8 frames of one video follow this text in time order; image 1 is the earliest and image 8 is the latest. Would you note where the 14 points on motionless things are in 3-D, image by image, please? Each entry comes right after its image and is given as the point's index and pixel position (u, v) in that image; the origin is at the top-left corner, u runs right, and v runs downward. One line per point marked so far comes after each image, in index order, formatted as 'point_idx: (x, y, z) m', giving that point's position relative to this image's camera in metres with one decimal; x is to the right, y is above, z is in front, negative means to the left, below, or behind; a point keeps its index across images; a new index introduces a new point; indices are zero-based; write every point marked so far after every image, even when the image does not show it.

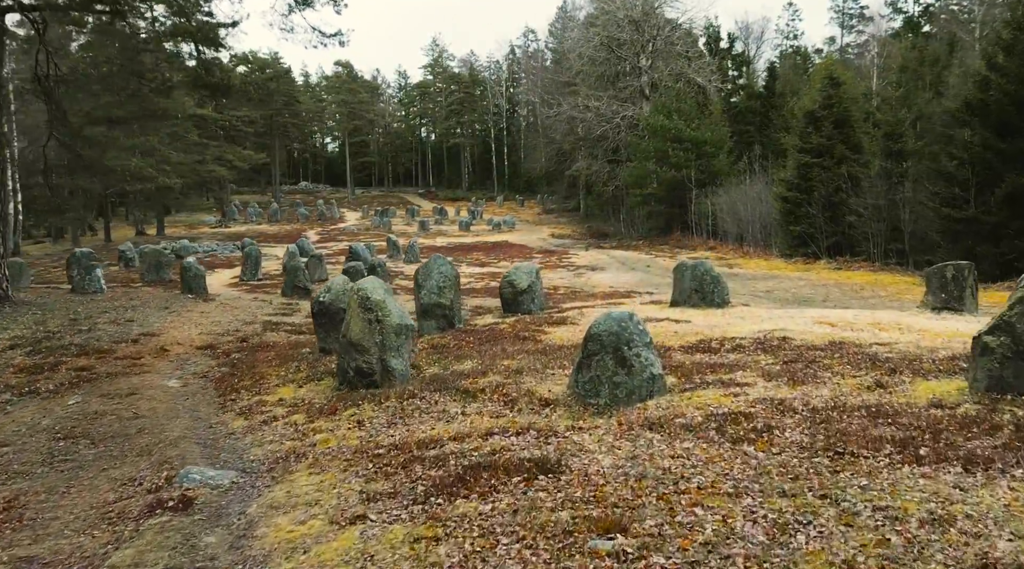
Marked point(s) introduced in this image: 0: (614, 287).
0: (+2.2, -0.1, +18.8) m
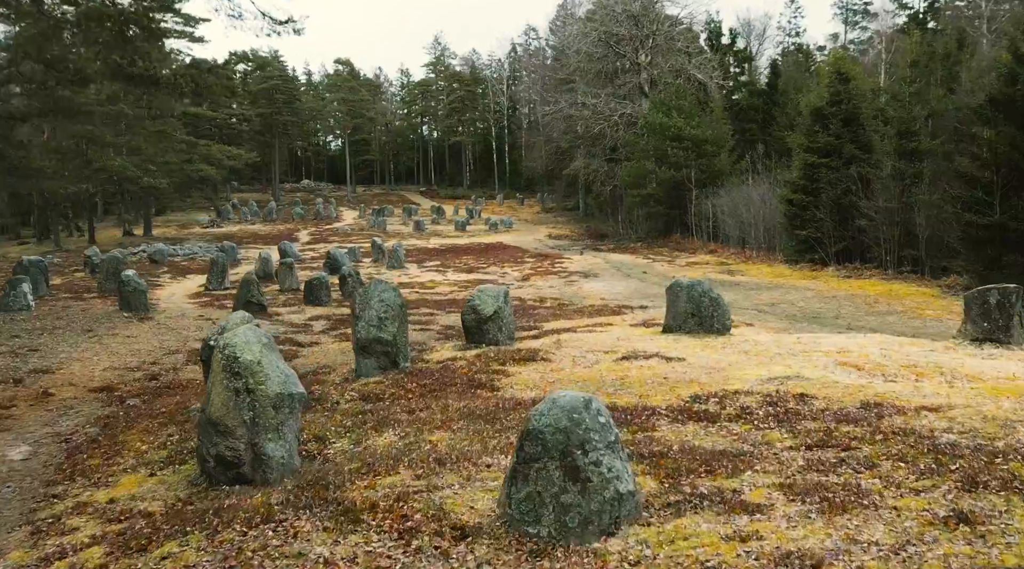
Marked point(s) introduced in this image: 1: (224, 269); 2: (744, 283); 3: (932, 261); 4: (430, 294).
0: (+1.9, -0.3, +17.4) m
1: (-6.6, +0.4, +19.8) m
2: (+5.4, 0.0, +20.0) m
3: (+9.5, +0.5, +19.5) m
4: (-1.8, -0.2, +18.8) m
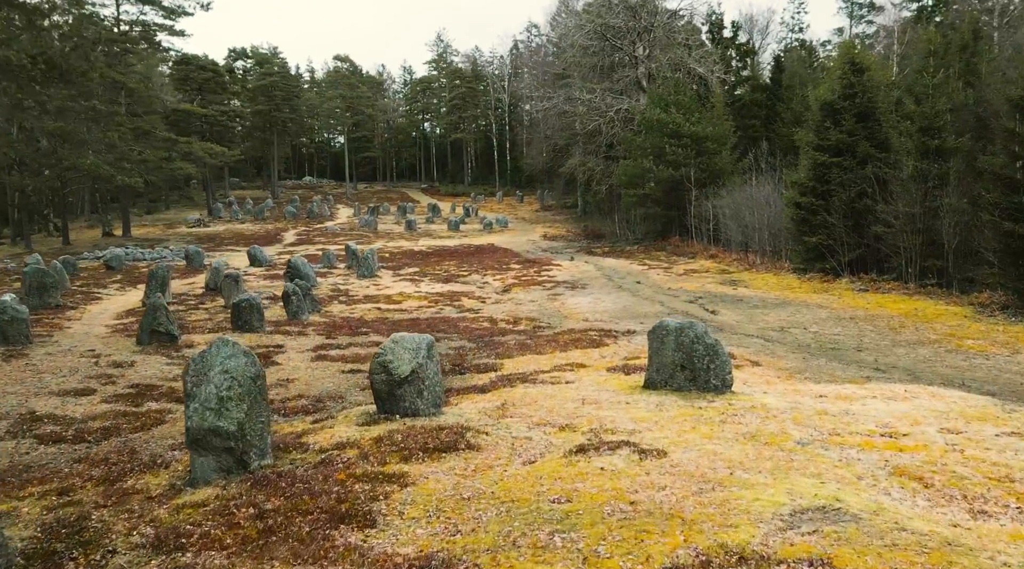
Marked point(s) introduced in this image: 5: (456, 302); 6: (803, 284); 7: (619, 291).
0: (+1.4, -0.6, +15.3) m
1: (-7.1, +0.1, +17.7) m
2: (+4.9, -0.3, +17.9) m
3: (+9.0, +0.2, +17.4) m
4: (-2.3, -0.5, +16.7) m
5: (-1.3, -0.4, +18.1) m
6: (+6.6, 0.0, +19.8) m
7: (+2.4, -0.1, +19.7) m
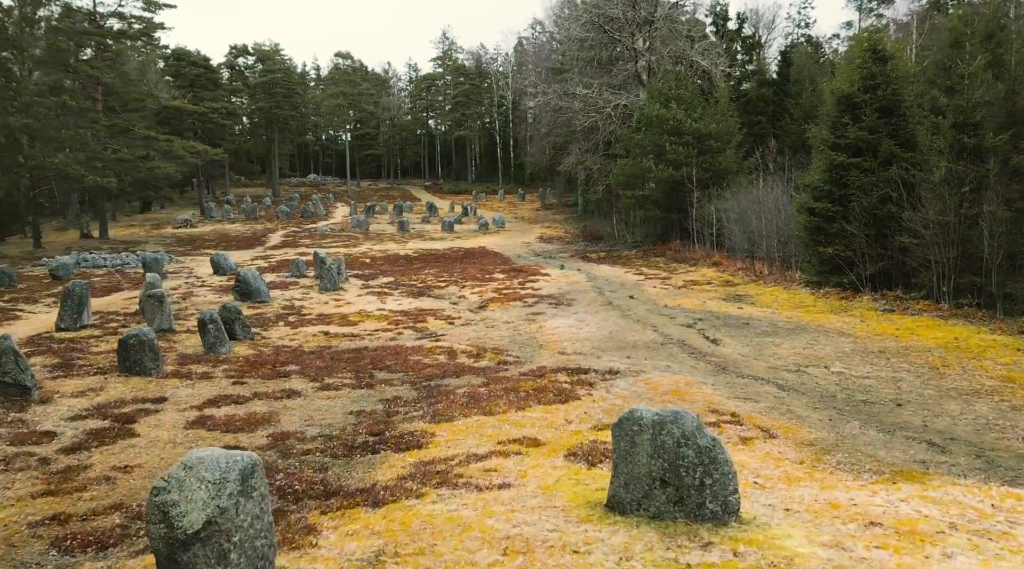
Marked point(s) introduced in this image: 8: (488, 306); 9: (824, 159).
0: (+0.9, -1.0, +12.9) m
1: (-7.6, -0.2, +15.4) m
2: (+4.4, -0.6, +15.6) m
3: (+8.5, -0.1, +15.0) m
4: (-2.8, -0.9, +14.4) m
5: (-1.8, -0.7, +15.8) m
6: (+6.1, -0.3, +17.4) m
7: (+1.9, -0.5, +17.4) m
8: (-0.5, -0.5, +18.6) m
9: (+6.6, +2.6, +18.3) m
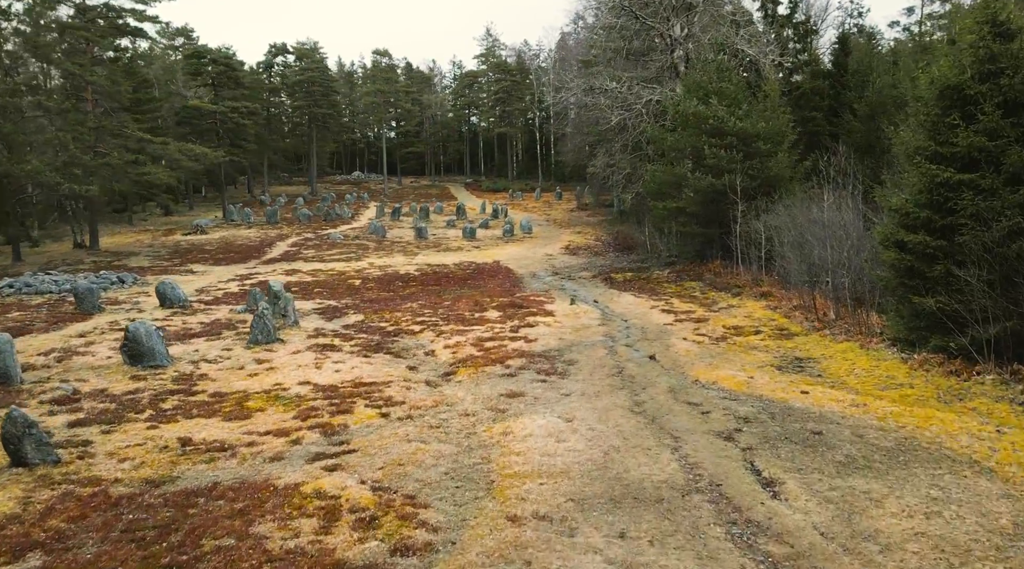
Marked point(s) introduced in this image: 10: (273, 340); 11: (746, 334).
0: (+0.2, -2.0, +8.0) m
1: (-8.1, -1.2, +10.9) m
2: (+3.8, -1.6, +10.5) m
3: (+7.9, -1.1, +9.7) m
4: (-3.4, -1.9, +9.6) m
5: (-2.3, -1.7, +11.0) m
6: (+5.7, -1.3, +12.3) m
7: (+1.4, -1.5, +12.4) m
8: (-0.9, -1.4, +13.7) m
9: (+6.2, +1.7, +13.1) m
10: (-4.5, -1.0, +16.4) m
11: (+4.5, -1.0, +16.7) m
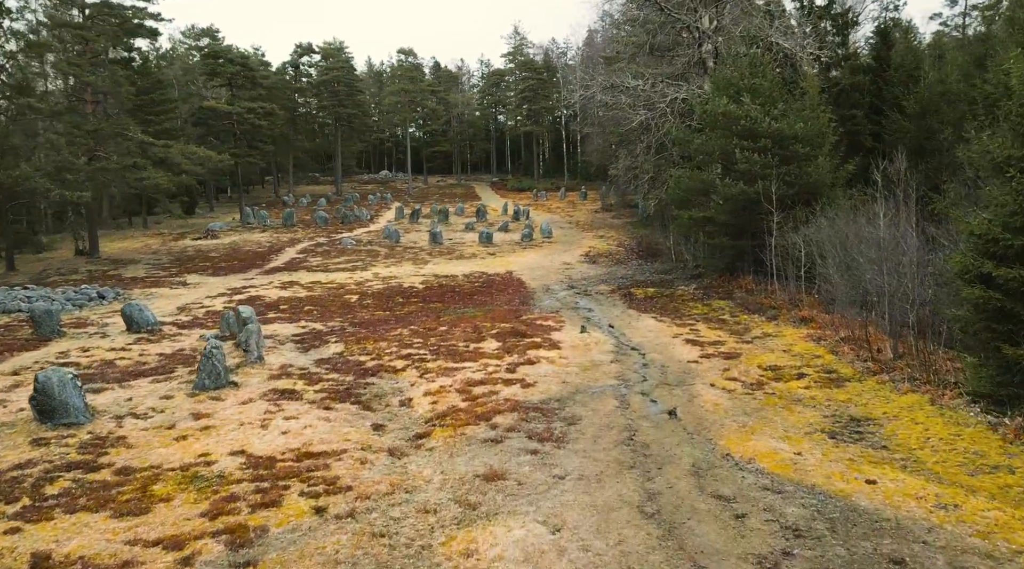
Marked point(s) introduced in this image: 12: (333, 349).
0: (-0.1, -2.5, +5.4) m
1: (-8.4, -1.7, +8.6) m
2: (+3.5, -2.2, +7.7) m
3: (+7.6, -1.7, +6.9) m
4: (-3.7, -2.4, +7.1) m
5: (-2.6, -2.3, +8.5) m
6: (+5.5, -1.9, +9.5) m
7: (+1.2, -2.0, +9.7) m
8: (-1.1, -2.0, +11.1) m
9: (+6.0, +1.1, +10.3) m
10: (-4.6, -1.6, +13.9) m
11: (+4.4, -1.5, +13.9) m
12: (-3.7, -1.3, +18.0) m
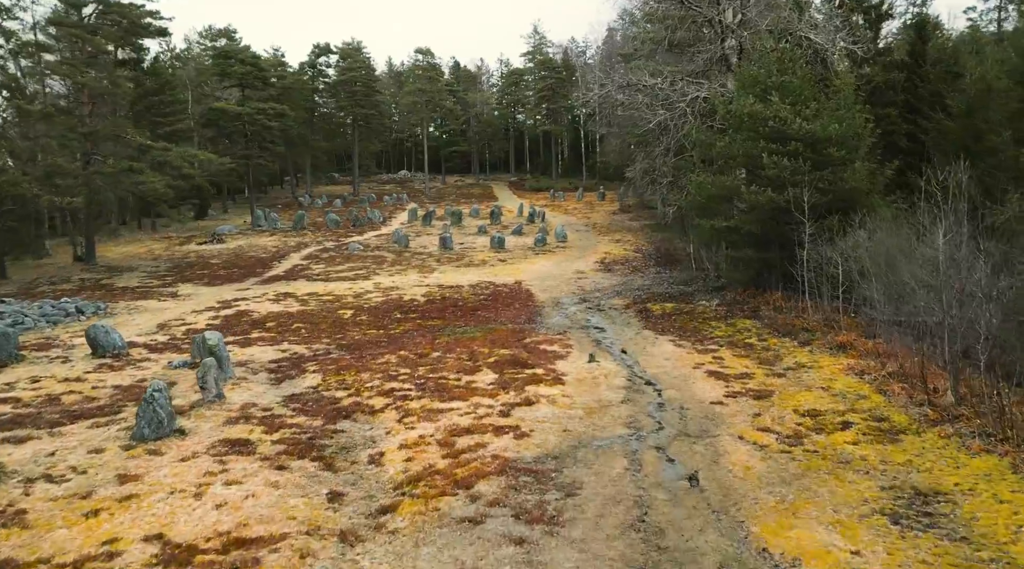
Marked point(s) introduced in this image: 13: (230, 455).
0: (-0.4, -3.0, +3.3) m
1: (-8.6, -2.2, +6.6) m
2: (+3.3, -2.6, +5.6) m
3: (+7.4, -2.1, +4.6) m
4: (-4.0, -2.9, +5.1) m
5: (-2.8, -2.7, +6.4) m
6: (+5.3, -2.3, +7.2) m
7: (+1.0, -2.5, +7.6) m
8: (-1.3, -2.4, +9.0) m
9: (+5.8, +0.6, +8.1) m
10: (-4.7, -2.0, +11.9) m
11: (+4.3, -2.0, +11.7) m
12: (-3.8, -1.8, +16.0) m
13: (-3.6, -2.2, +11.2) m
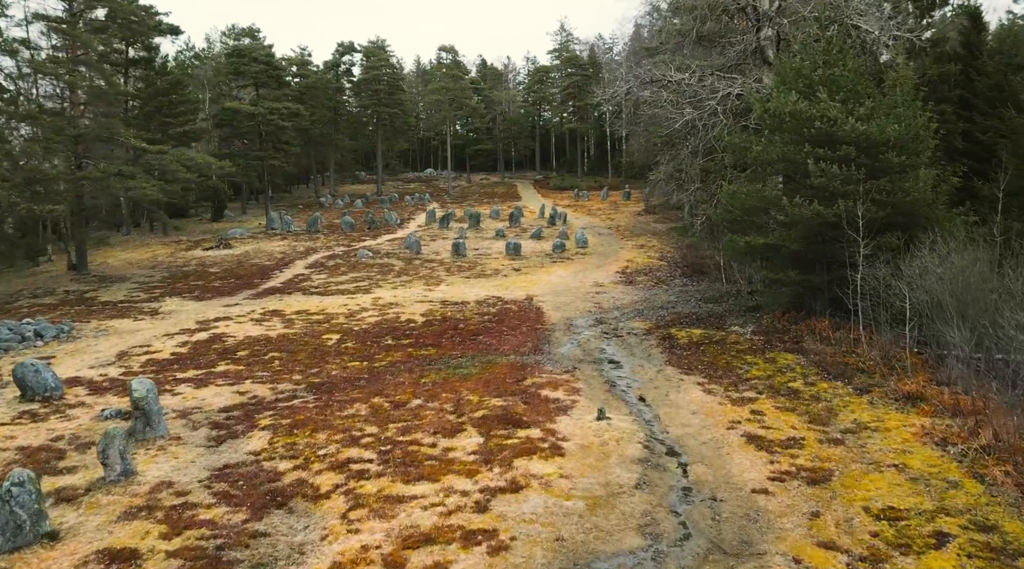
0: (-1.0, -3.6, +0.3) m
1: (-9.0, -2.8, +3.9) m
2: (+2.8, -3.3, +2.4) m
3: (+6.9, -2.8, +1.3) m
4: (-4.5, -3.5, +2.2) m
5: (-3.2, -3.4, +3.5) m
6: (+4.8, -3.0, +4.0) m
7: (+0.6, -3.1, +4.5) m
8: (-1.6, -3.1, +6.0) m
9: (+5.4, 0.0, +4.8) m
10: (-5.0, -2.6, +9.0) m
11: (+4.0, -2.6, +8.5) m
12: (-3.9, -2.4, +13.0) m
13: (-3.9, -2.8, +8.3) m
